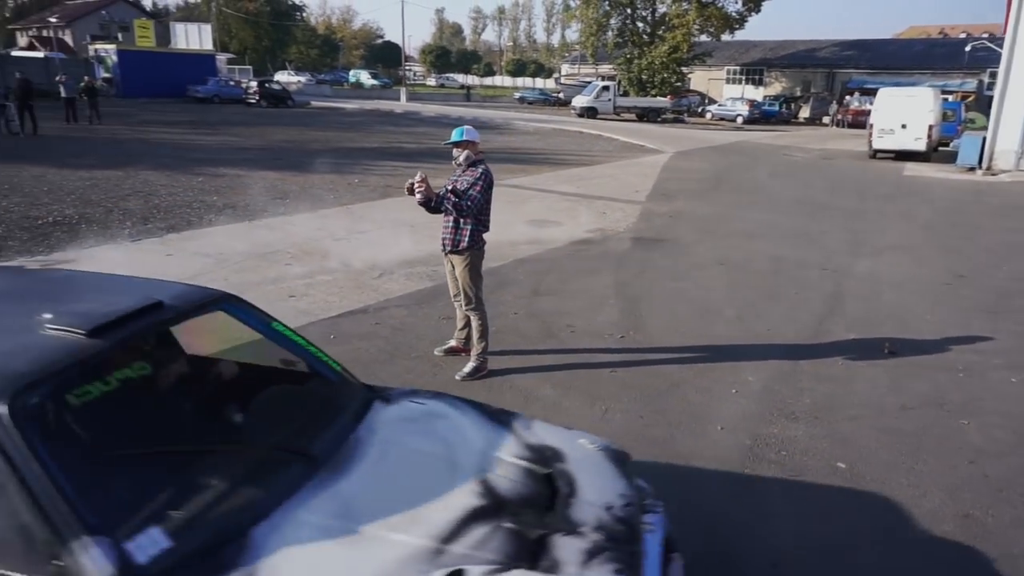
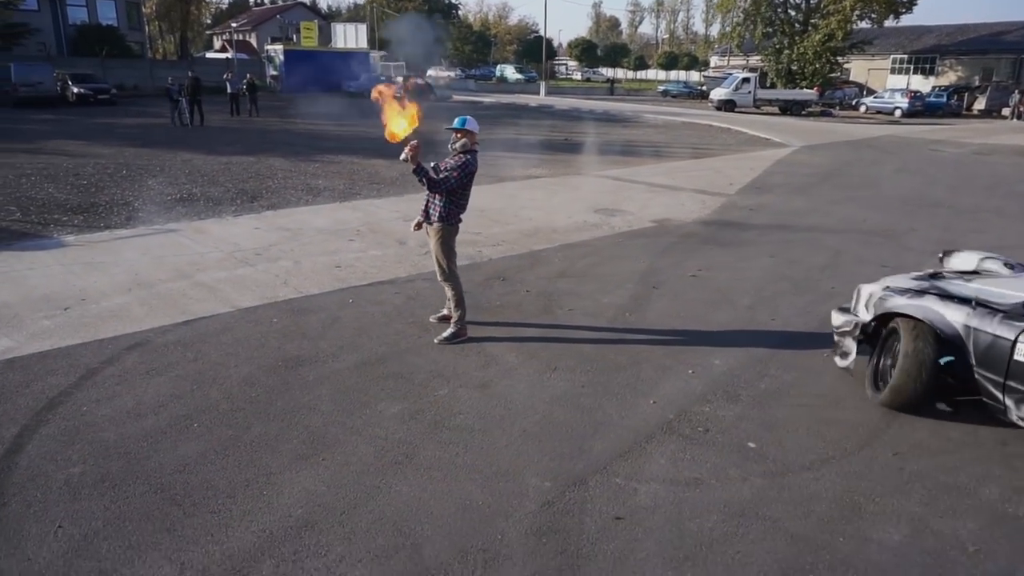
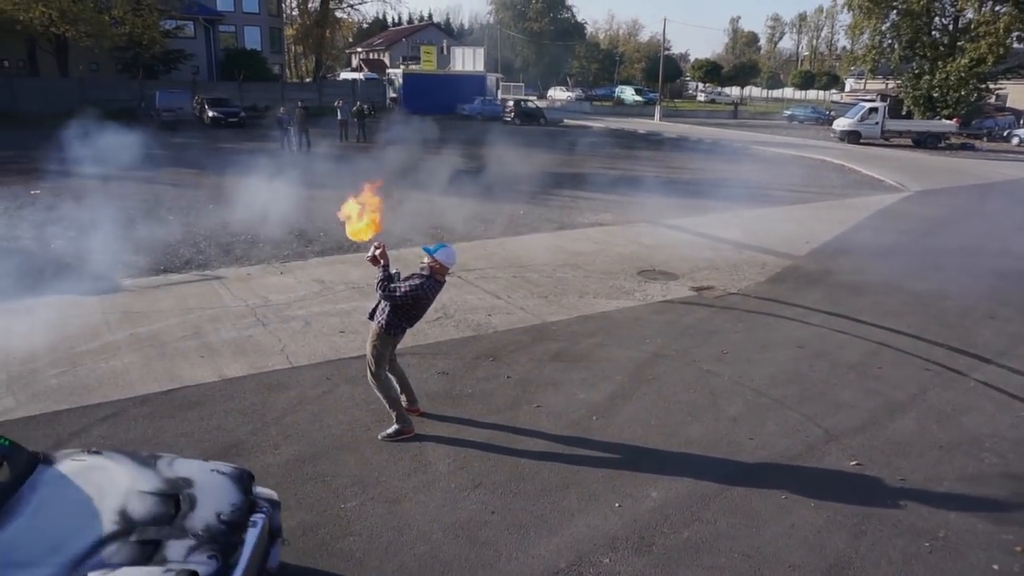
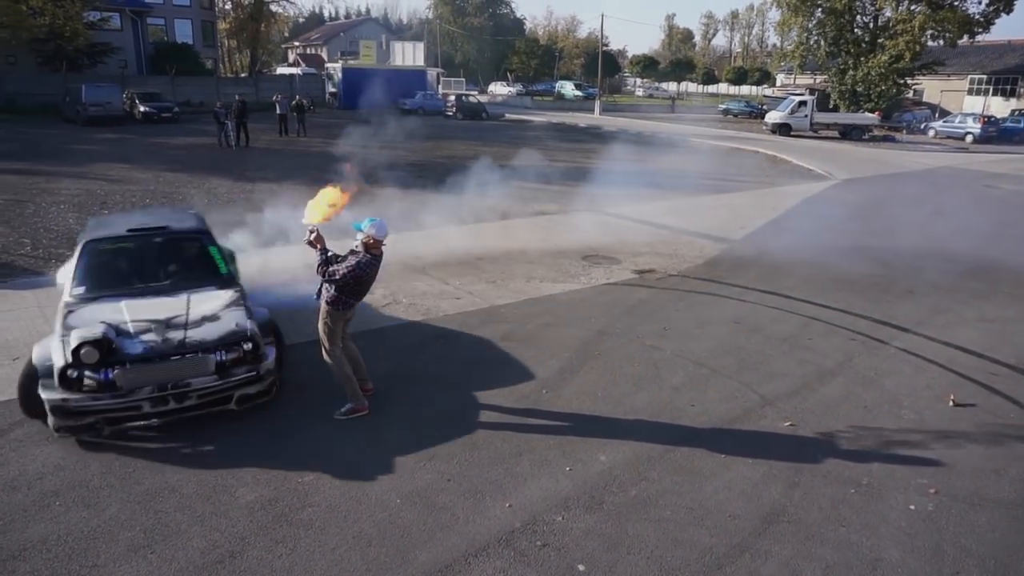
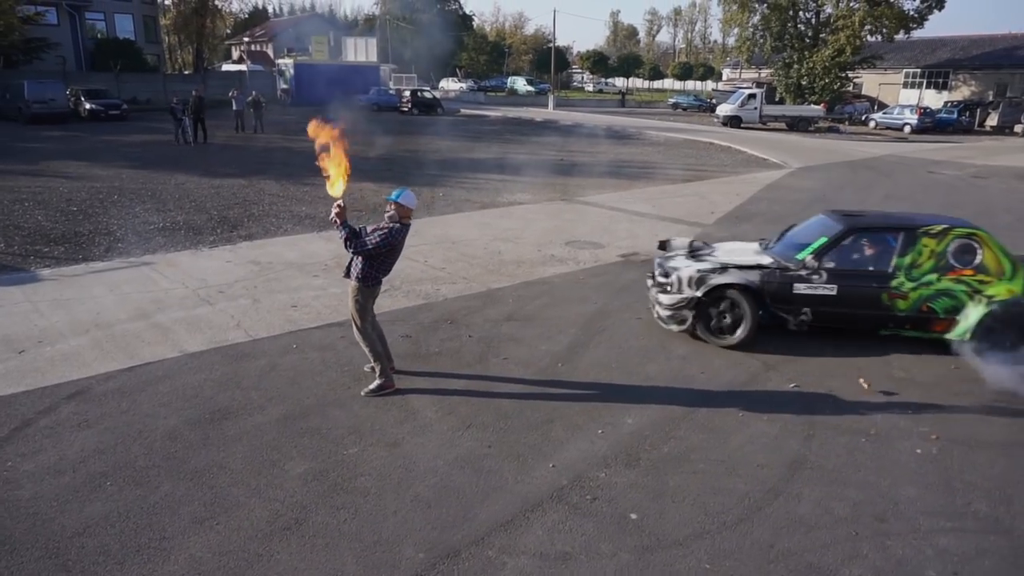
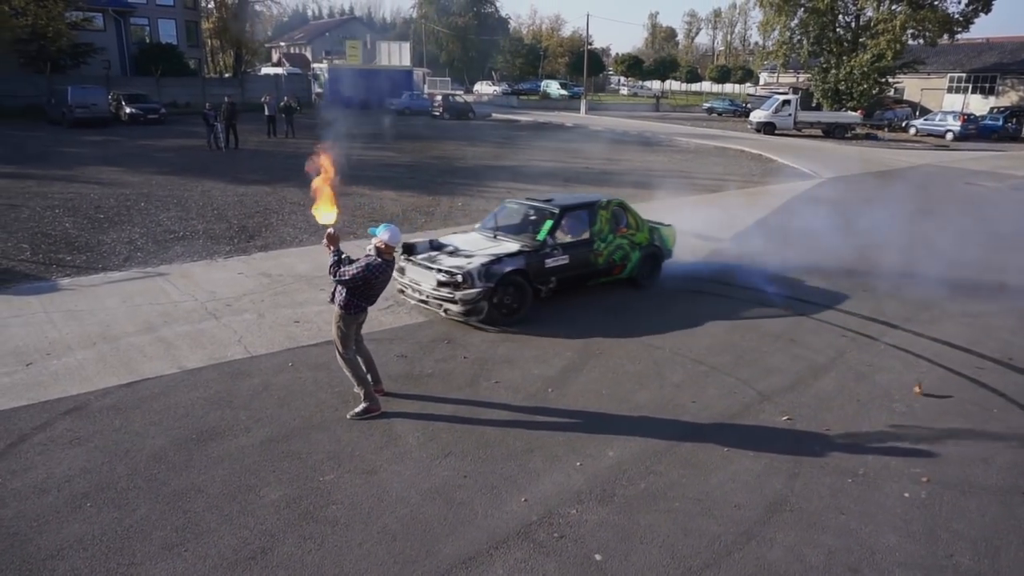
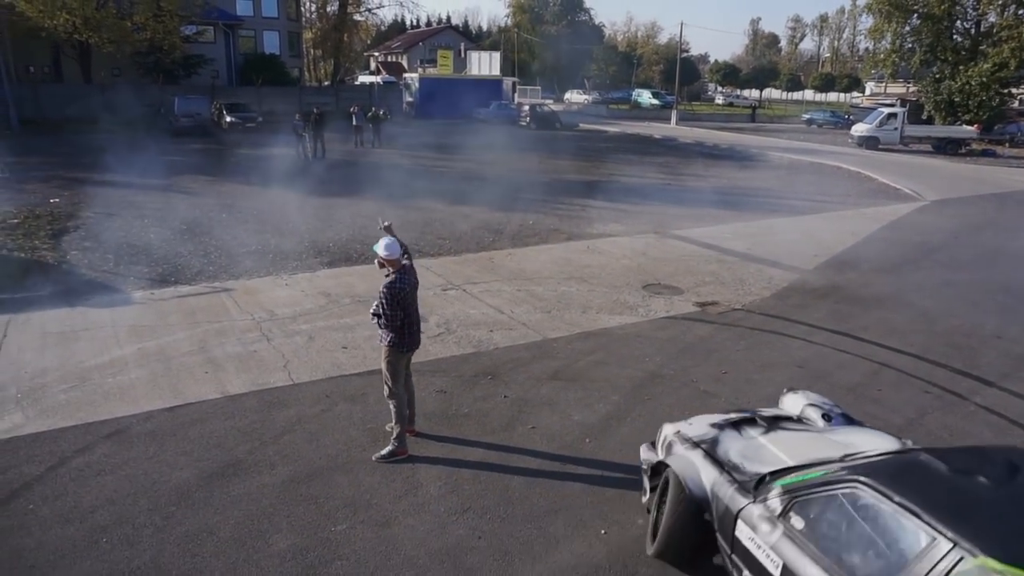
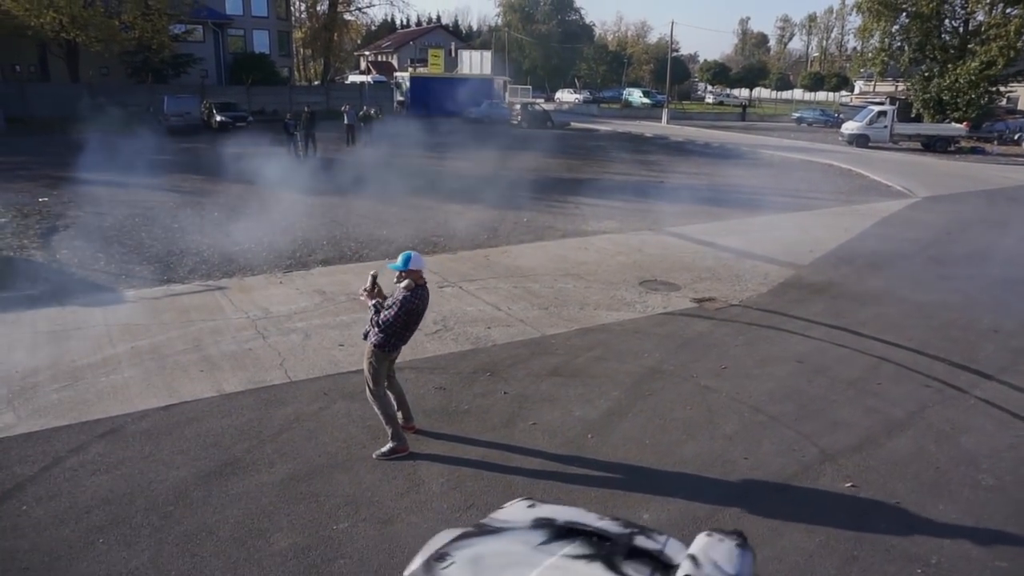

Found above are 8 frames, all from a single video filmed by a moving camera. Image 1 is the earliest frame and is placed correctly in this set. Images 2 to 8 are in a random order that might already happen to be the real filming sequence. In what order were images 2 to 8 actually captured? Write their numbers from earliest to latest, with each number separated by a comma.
2, 5, 6, 4, 3, 8, 7
